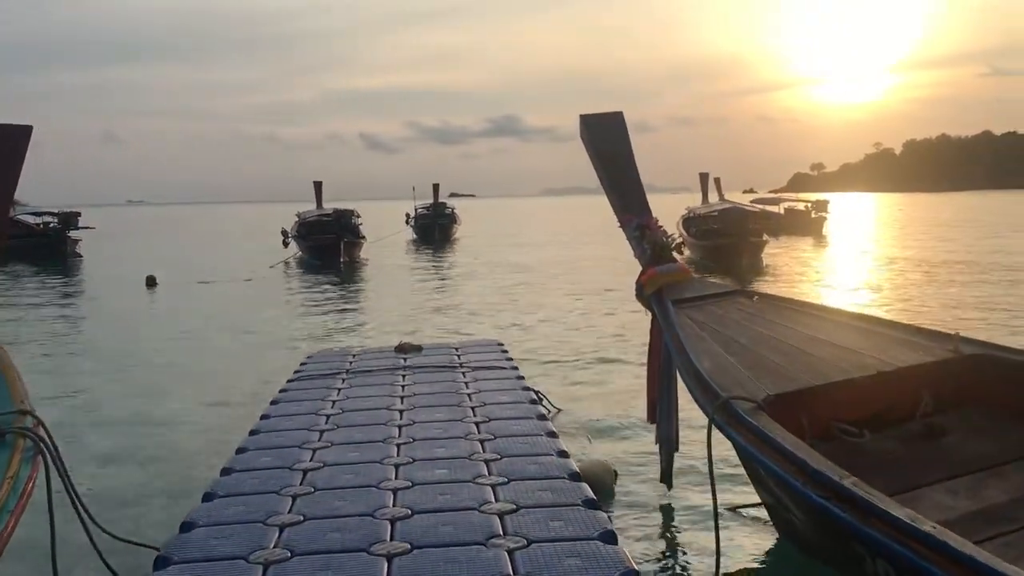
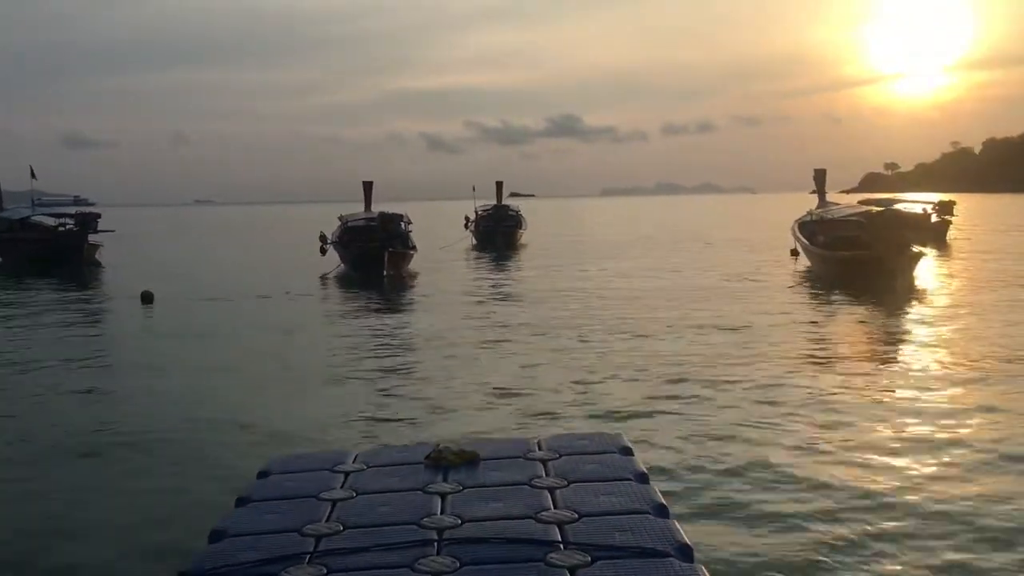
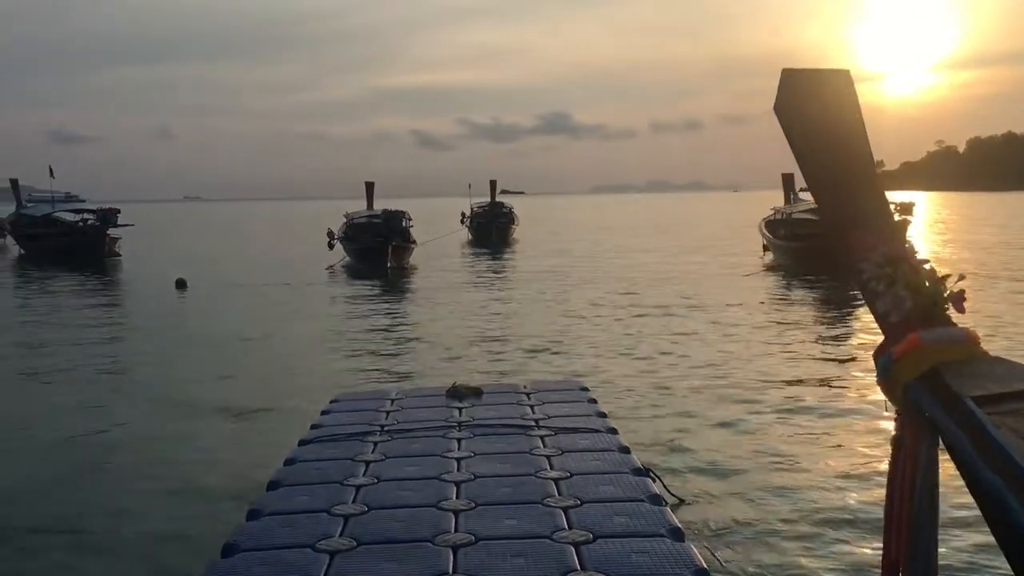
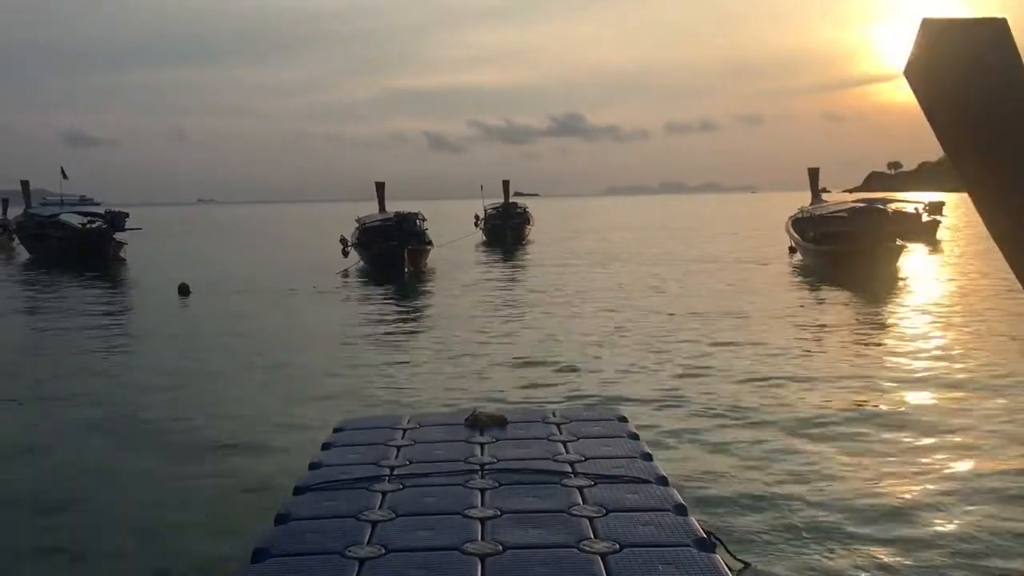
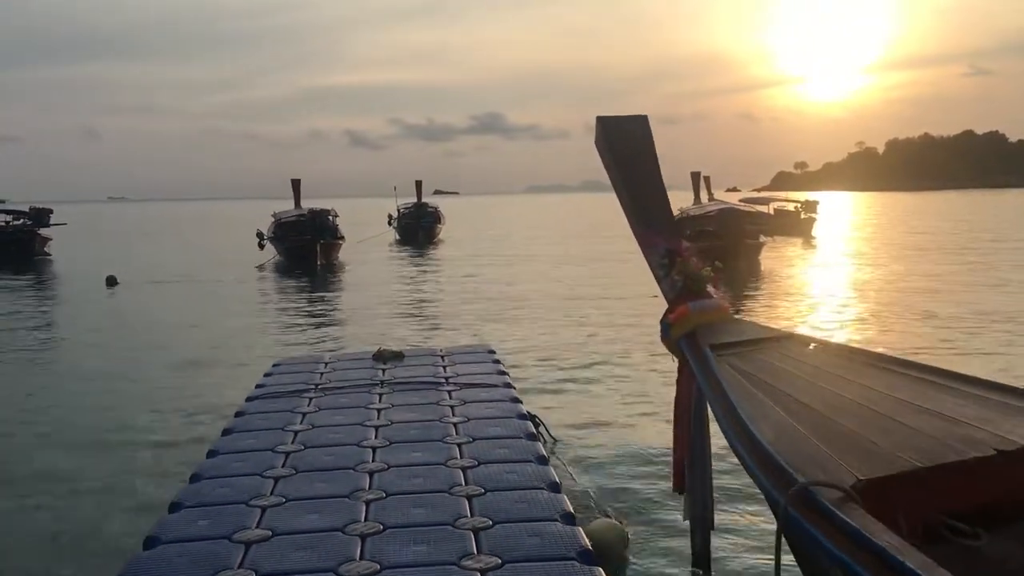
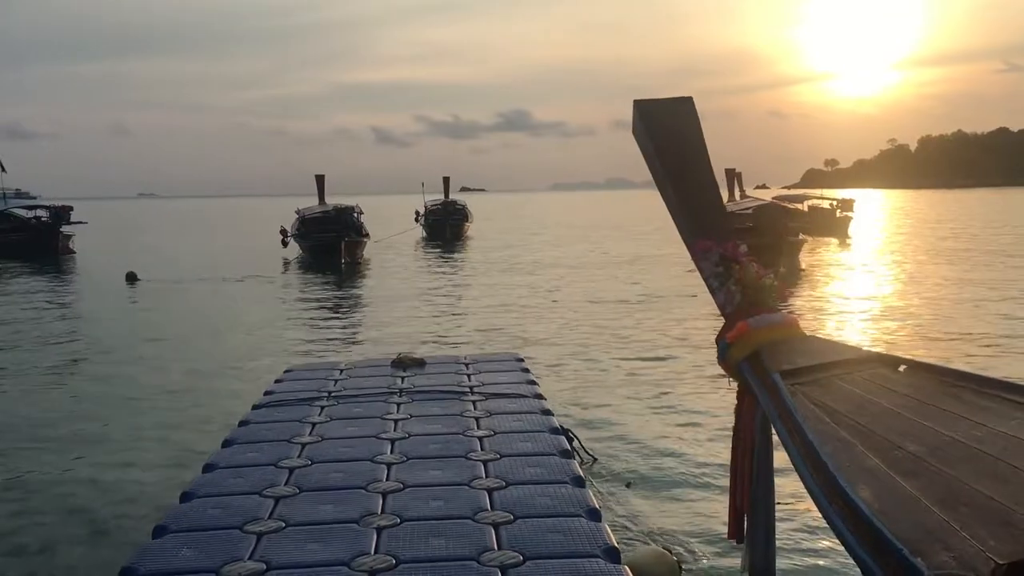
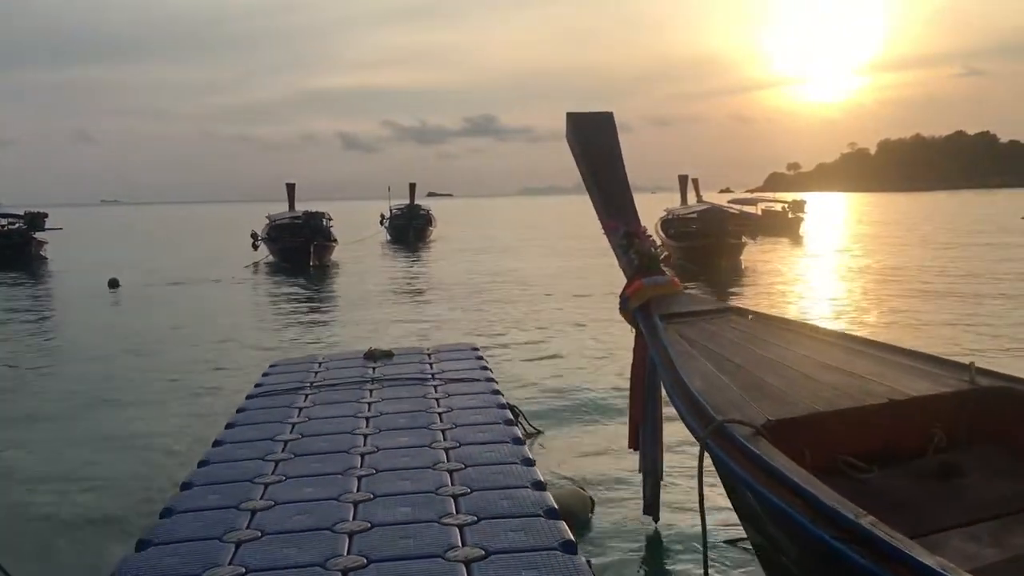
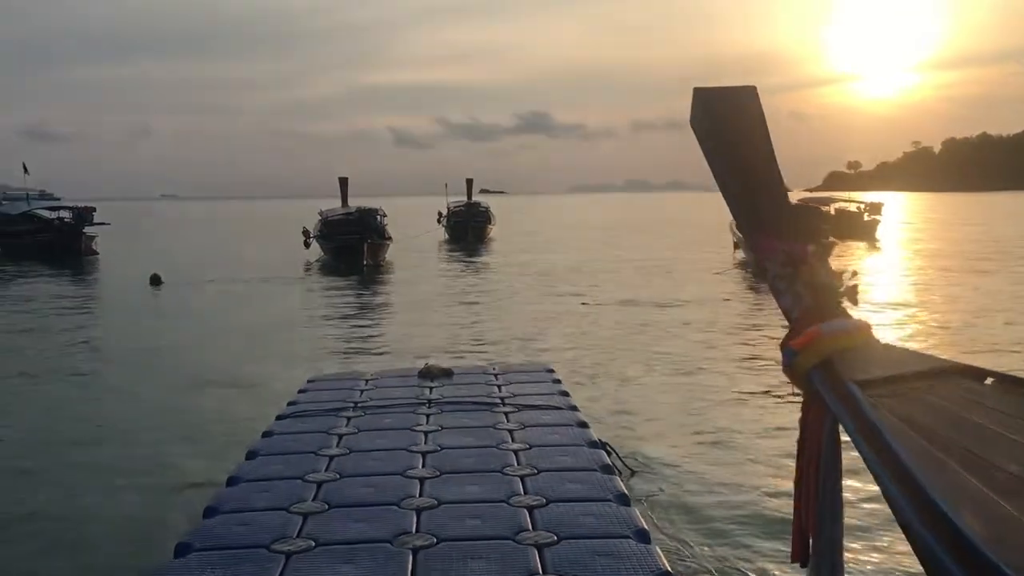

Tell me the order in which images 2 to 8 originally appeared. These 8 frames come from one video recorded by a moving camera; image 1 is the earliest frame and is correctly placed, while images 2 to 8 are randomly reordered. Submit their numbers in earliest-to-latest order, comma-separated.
7, 5, 6, 8, 3, 4, 2
